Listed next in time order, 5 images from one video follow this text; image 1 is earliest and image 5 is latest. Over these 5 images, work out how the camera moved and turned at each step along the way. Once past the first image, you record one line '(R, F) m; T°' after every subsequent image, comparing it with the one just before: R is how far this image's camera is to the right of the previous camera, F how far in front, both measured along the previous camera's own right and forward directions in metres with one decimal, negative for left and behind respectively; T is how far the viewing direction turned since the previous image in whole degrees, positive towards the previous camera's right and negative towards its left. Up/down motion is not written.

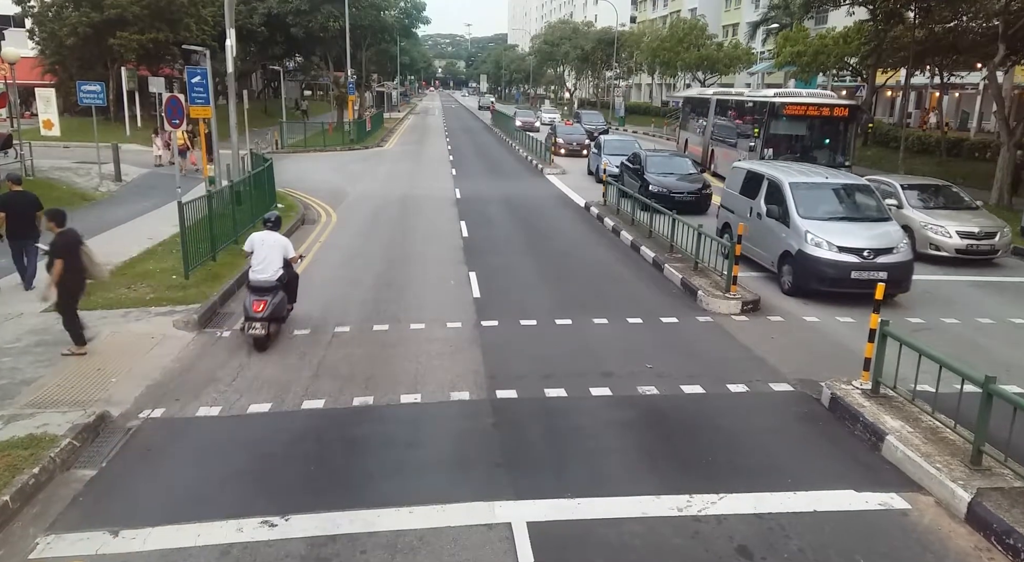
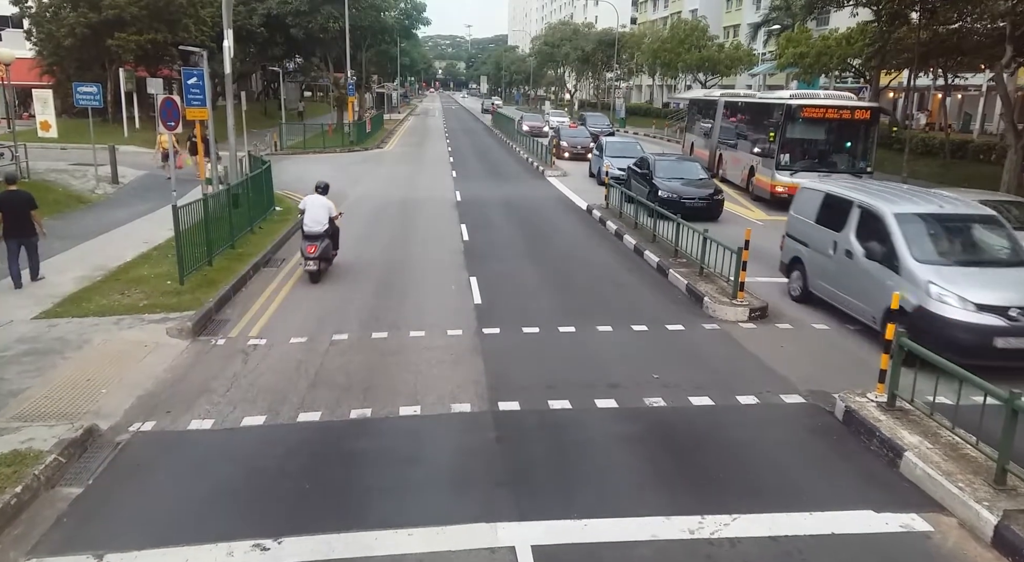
(0.0, +0.3) m; 0°
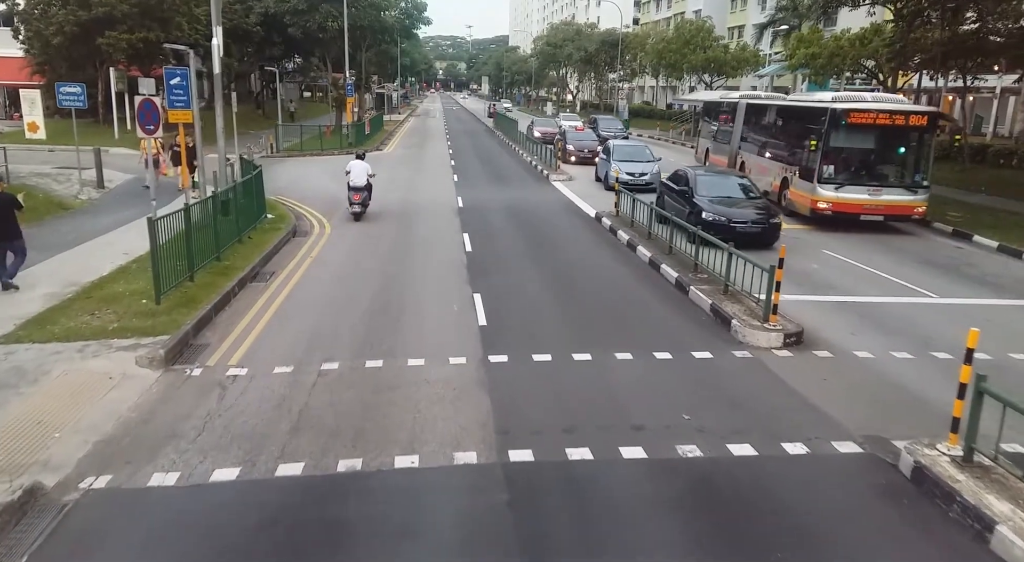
(-0.1, +1.0) m; 0°
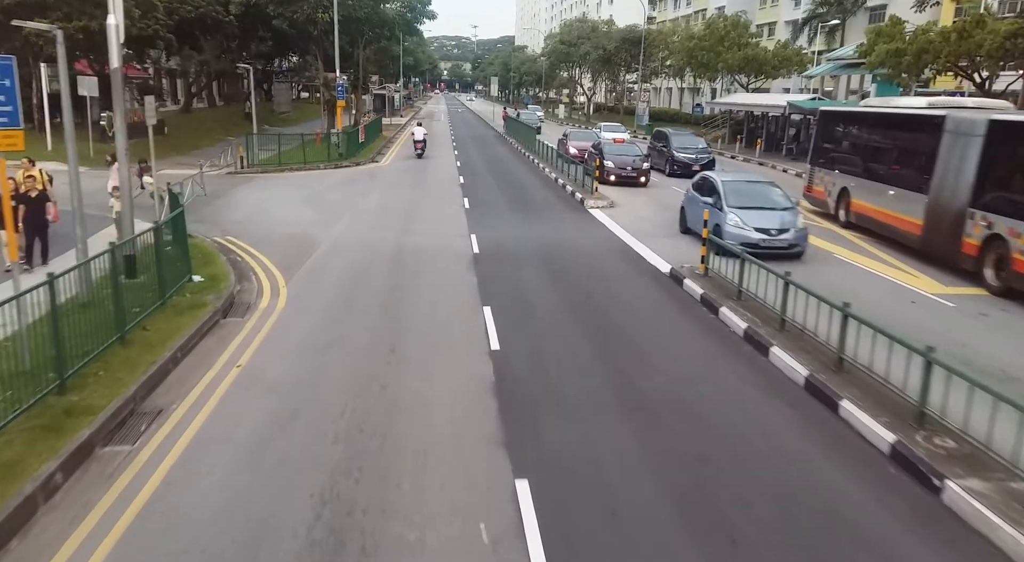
(-0.6, +5.9) m; 0°
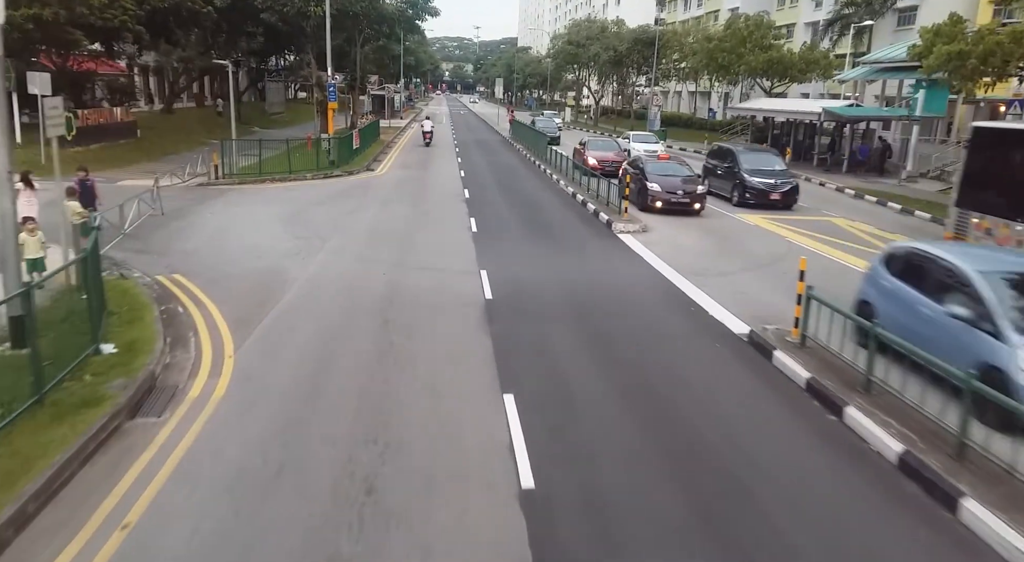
(-0.4, +3.4) m; 0°
